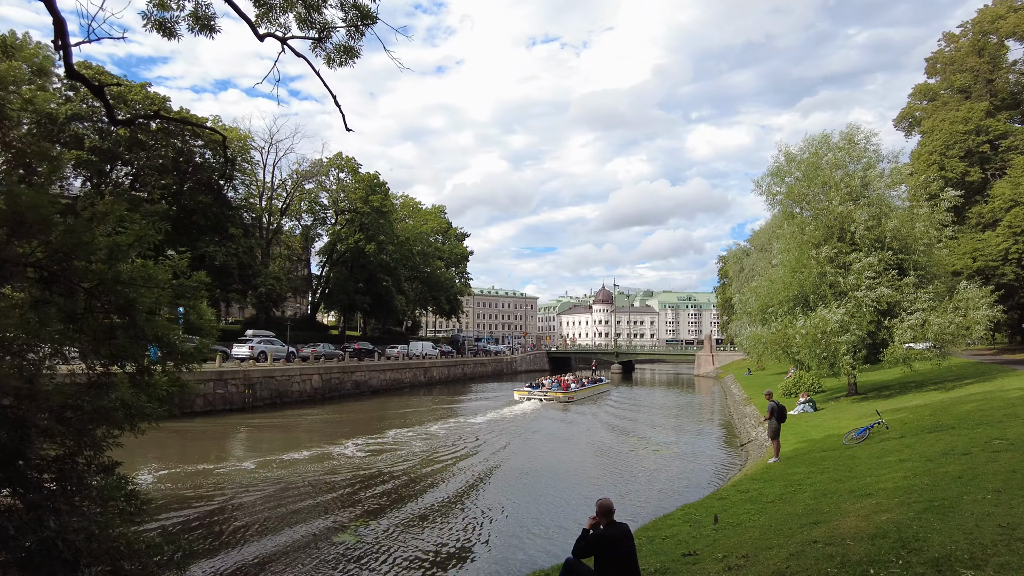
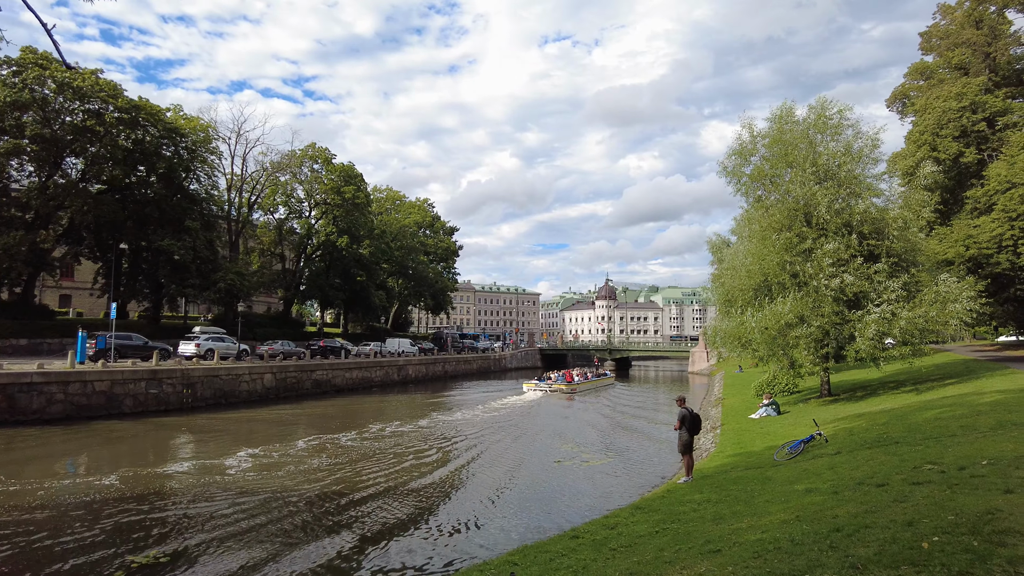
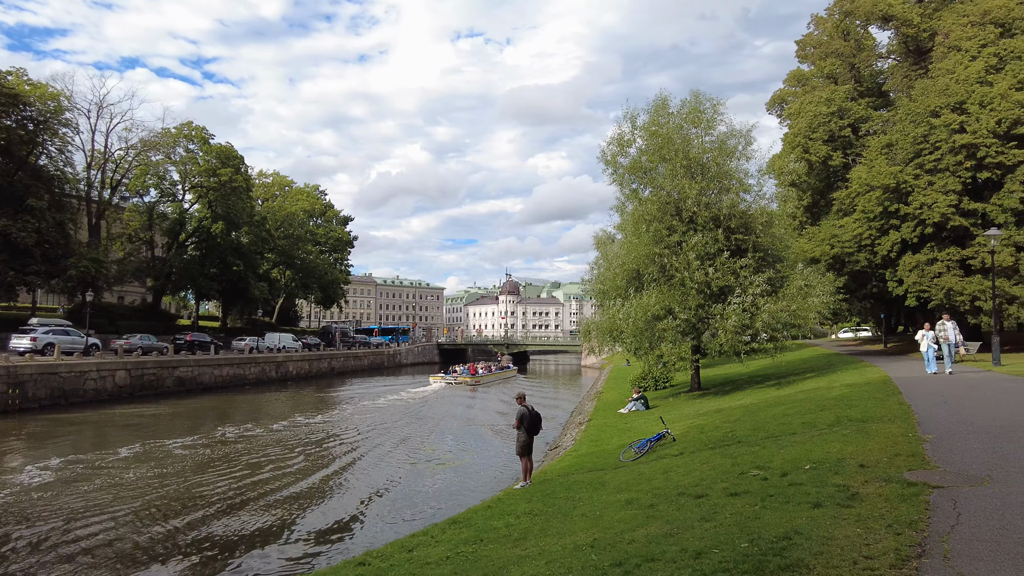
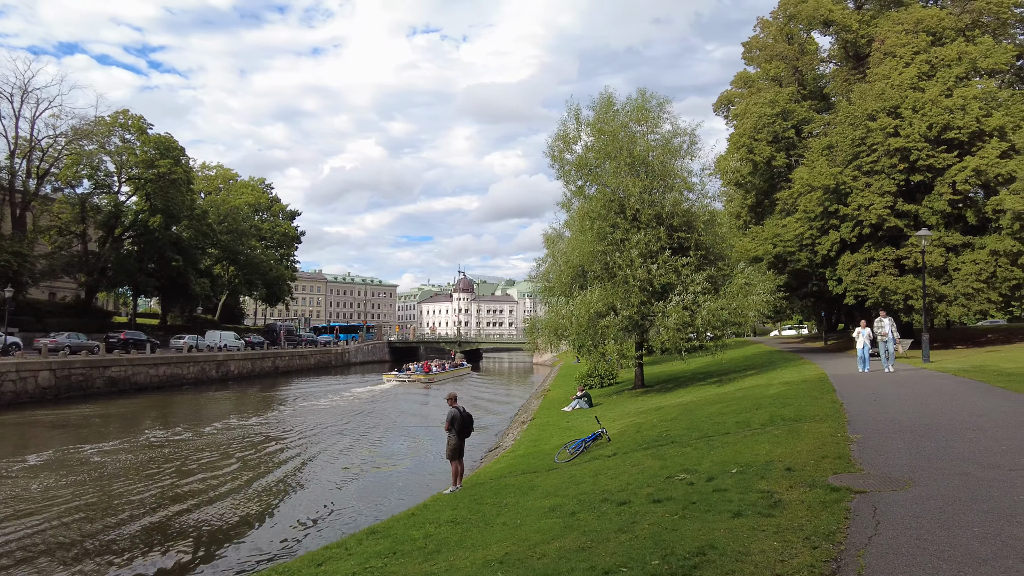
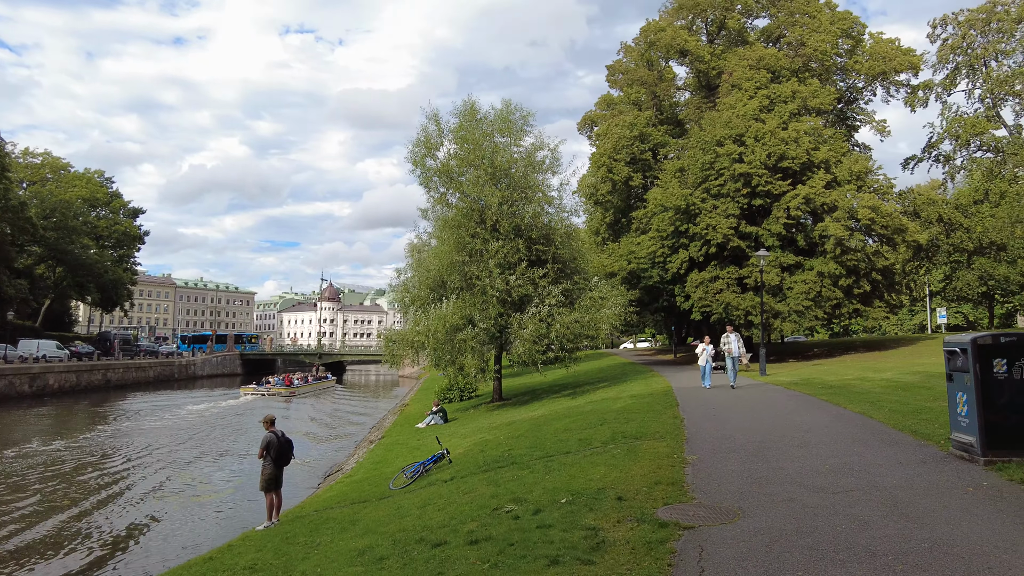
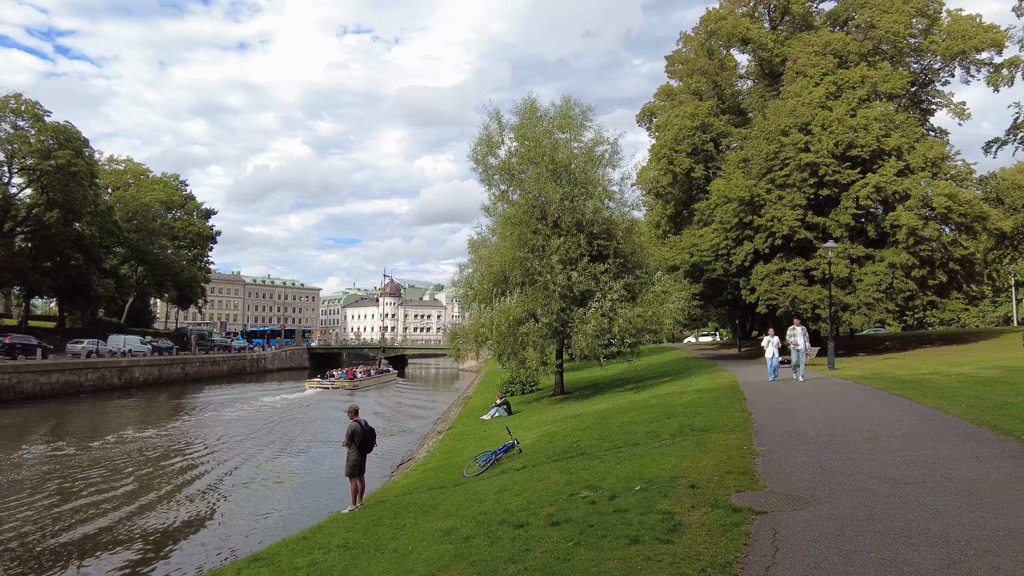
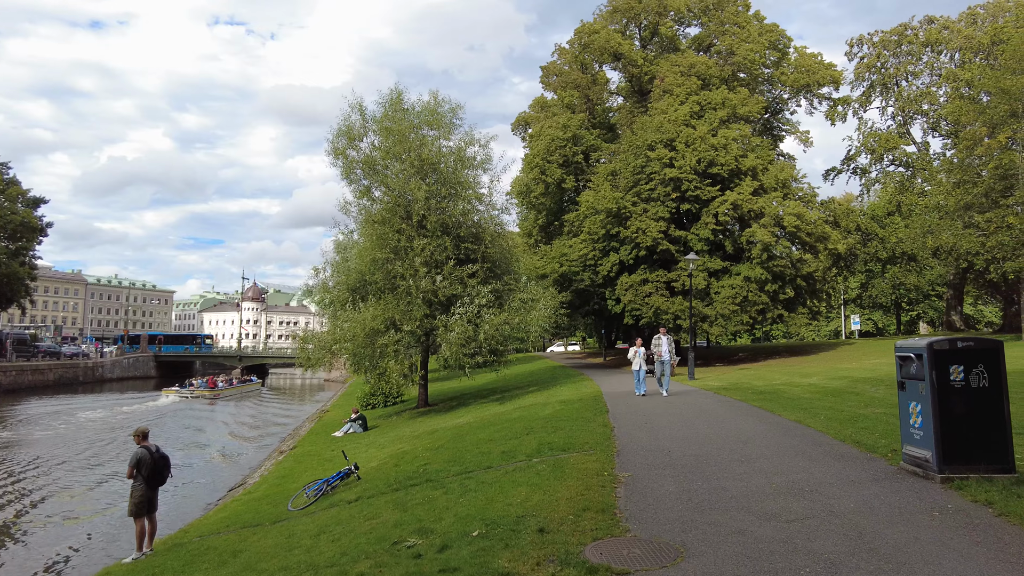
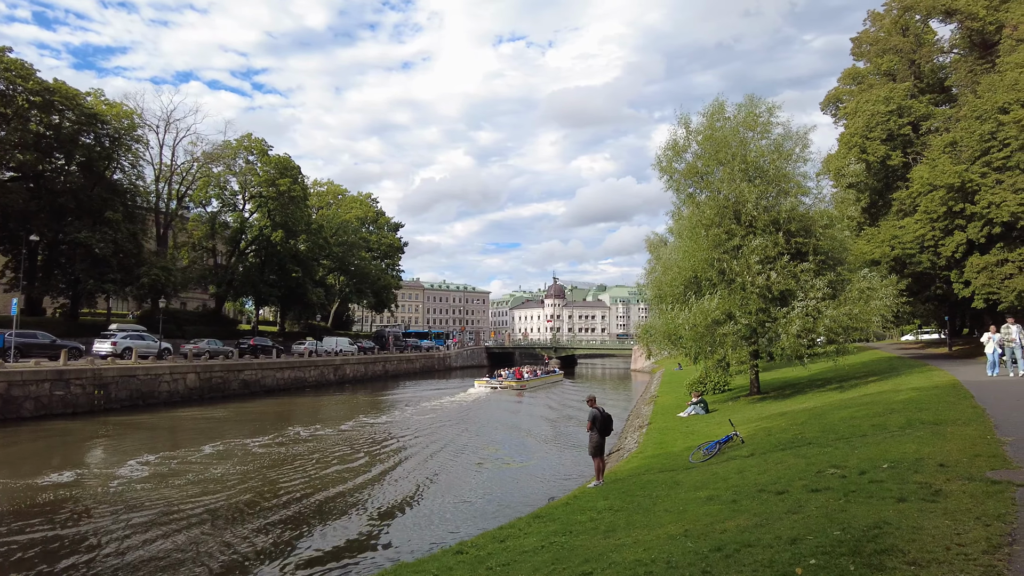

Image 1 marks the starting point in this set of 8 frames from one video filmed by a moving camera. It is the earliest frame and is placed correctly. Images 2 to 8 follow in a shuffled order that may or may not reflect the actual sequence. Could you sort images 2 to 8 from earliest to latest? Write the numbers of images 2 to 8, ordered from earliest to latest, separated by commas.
2, 8, 3, 4, 6, 5, 7
